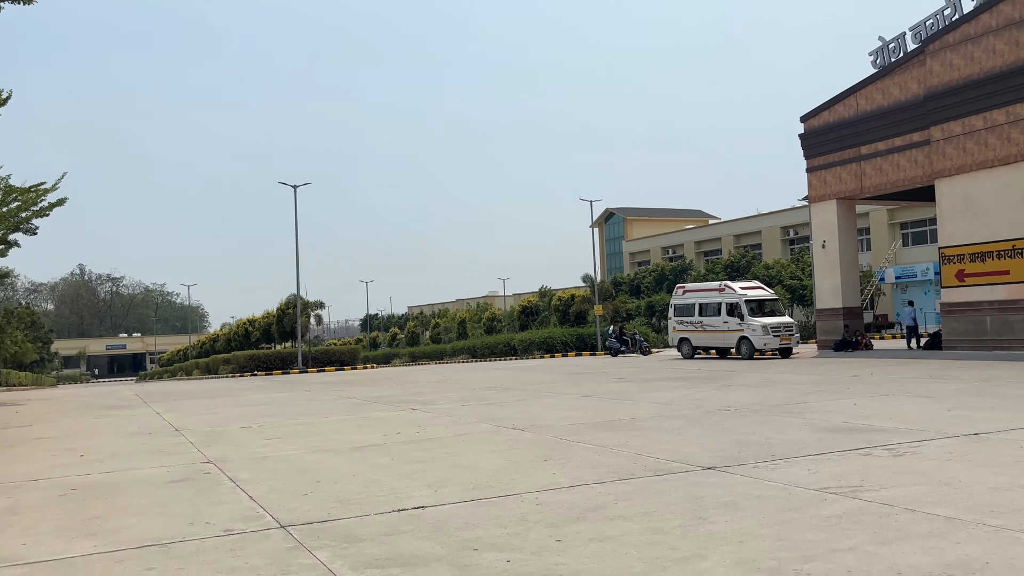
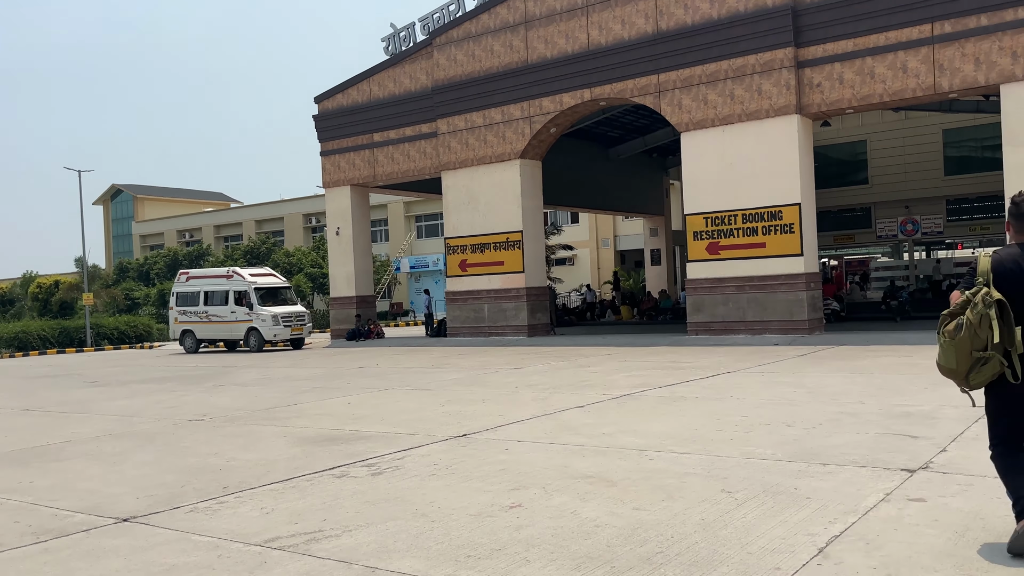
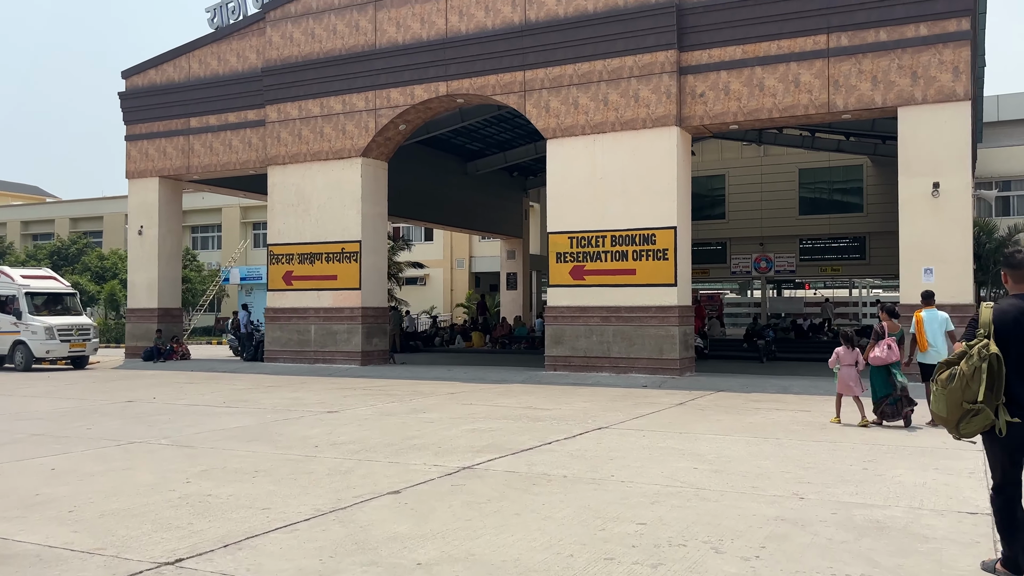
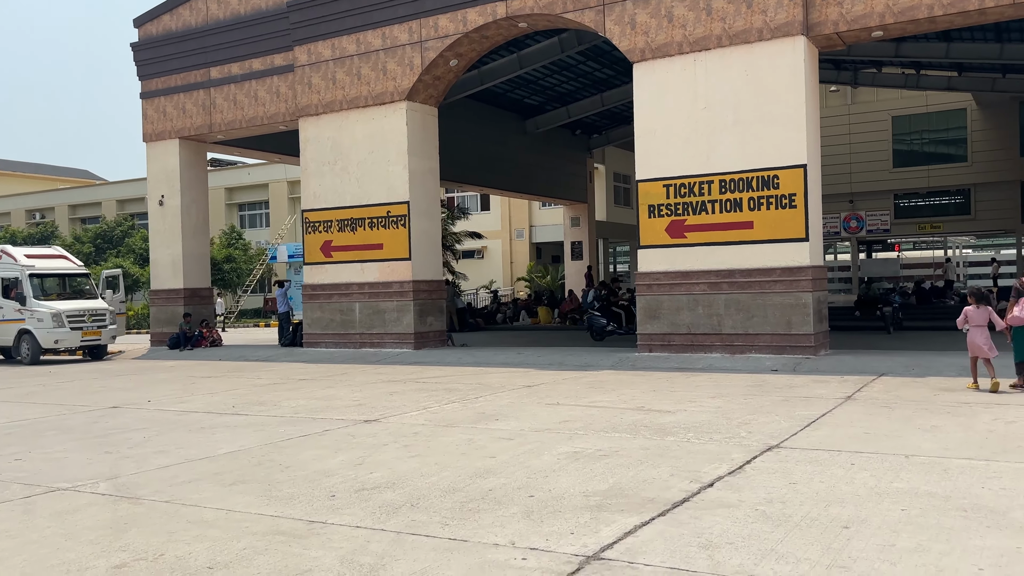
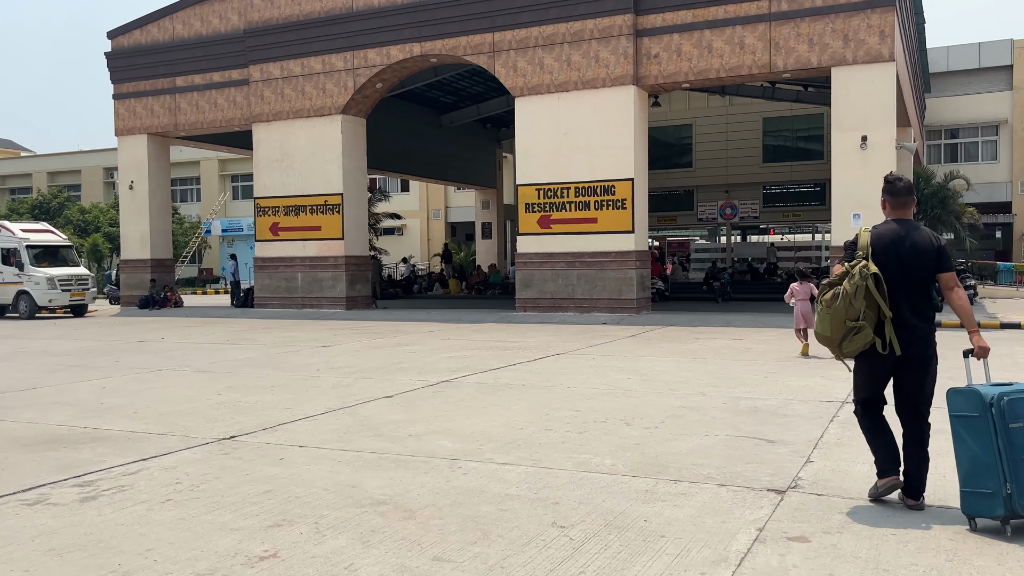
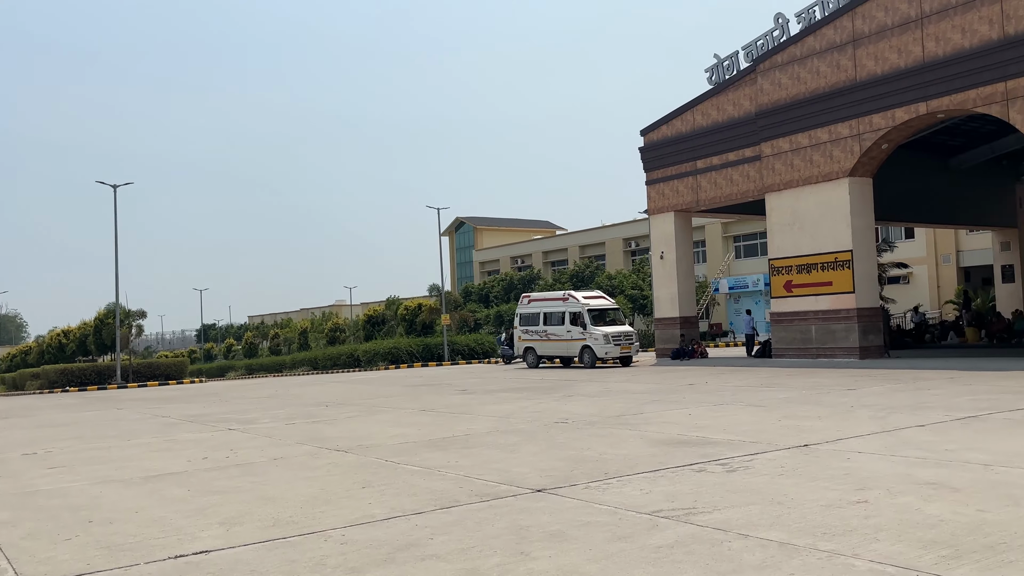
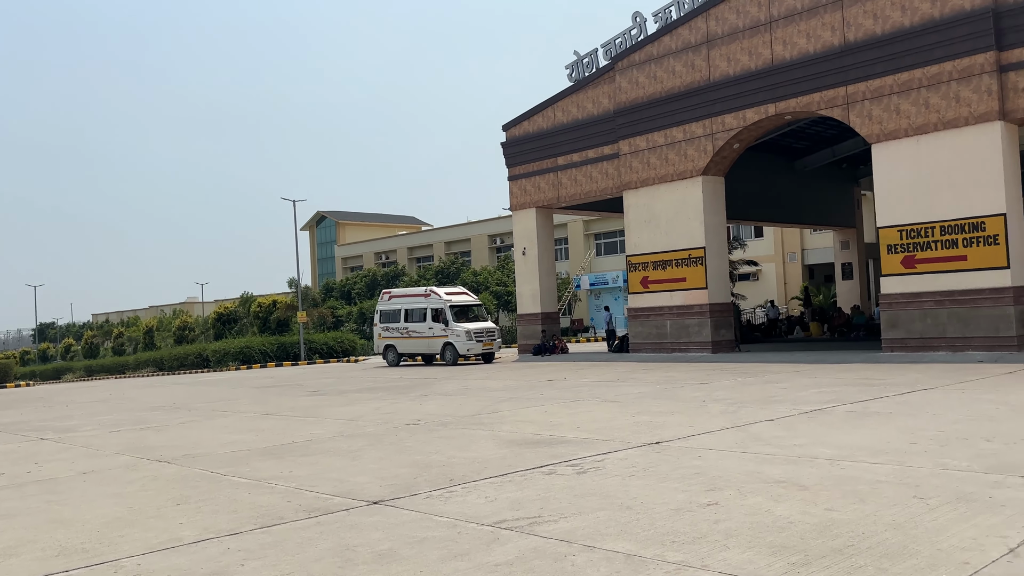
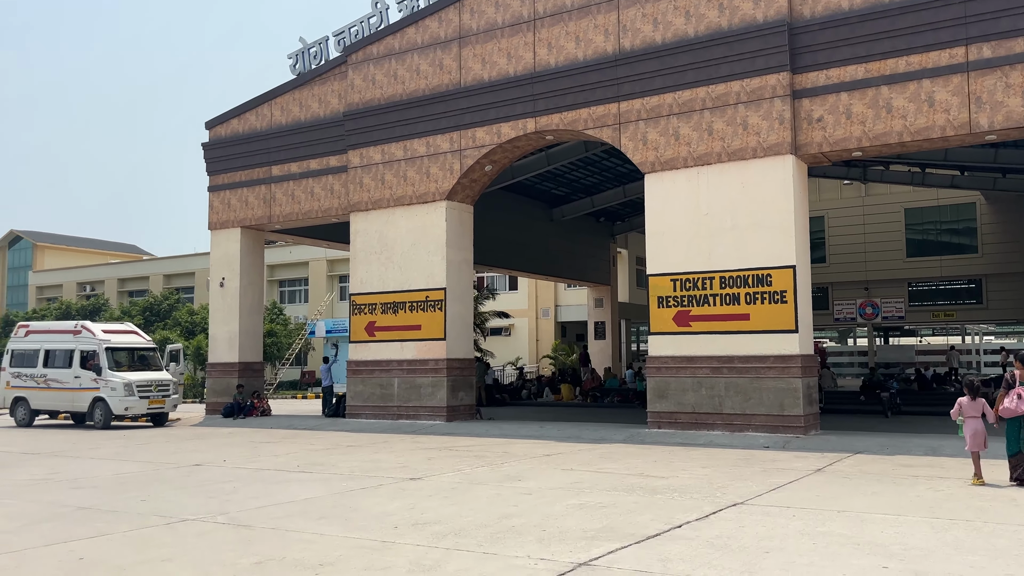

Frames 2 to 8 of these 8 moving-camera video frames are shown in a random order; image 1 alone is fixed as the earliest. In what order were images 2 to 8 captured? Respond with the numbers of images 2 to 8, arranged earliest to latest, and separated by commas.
6, 7, 2, 5, 3, 8, 4
